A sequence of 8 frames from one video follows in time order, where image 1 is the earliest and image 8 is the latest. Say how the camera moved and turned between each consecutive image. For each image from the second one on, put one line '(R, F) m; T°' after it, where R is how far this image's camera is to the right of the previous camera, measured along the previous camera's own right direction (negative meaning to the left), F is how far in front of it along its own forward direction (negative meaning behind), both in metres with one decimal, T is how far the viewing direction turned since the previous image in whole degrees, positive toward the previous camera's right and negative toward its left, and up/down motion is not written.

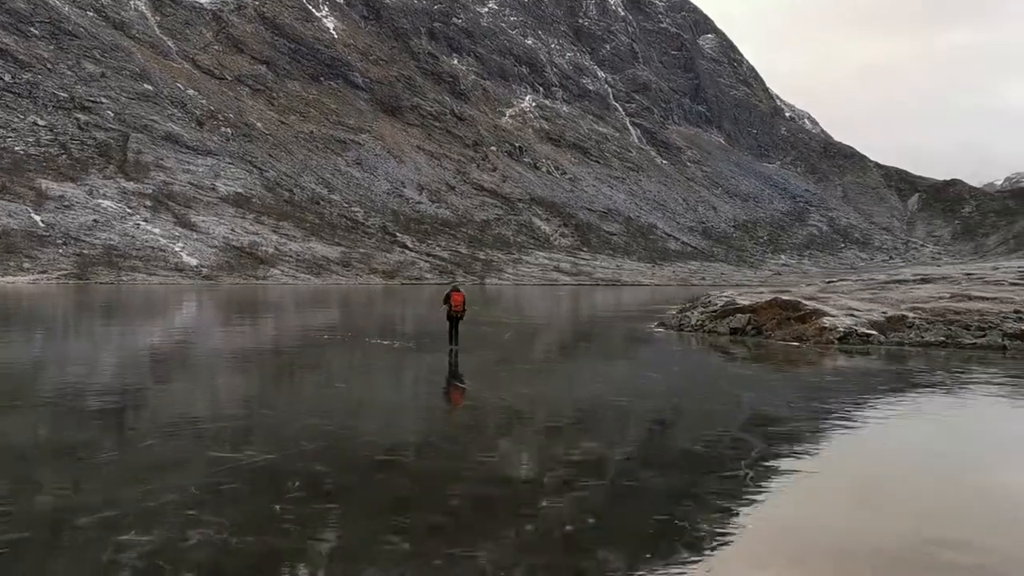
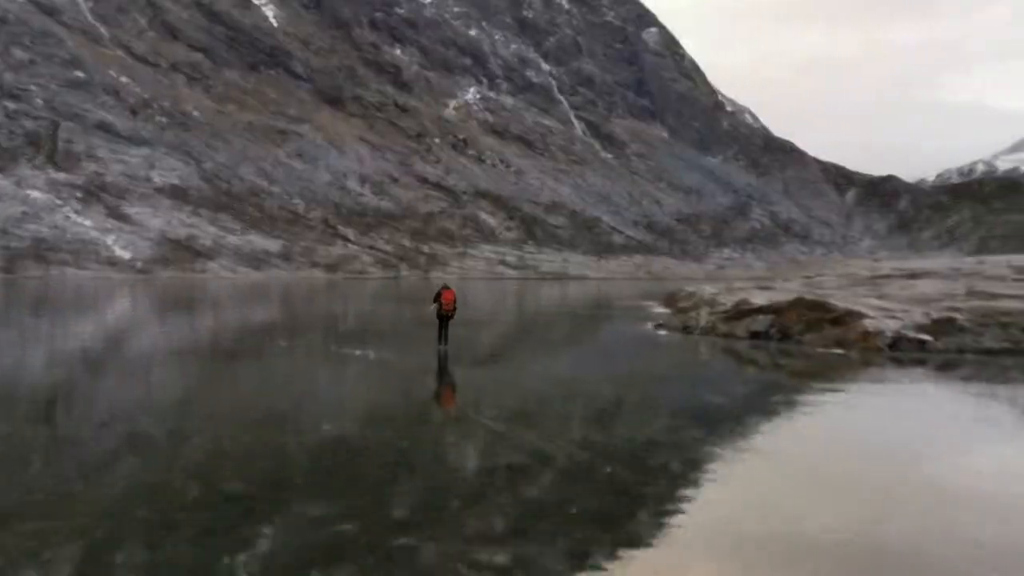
(-0.1, +0.4) m; +3°
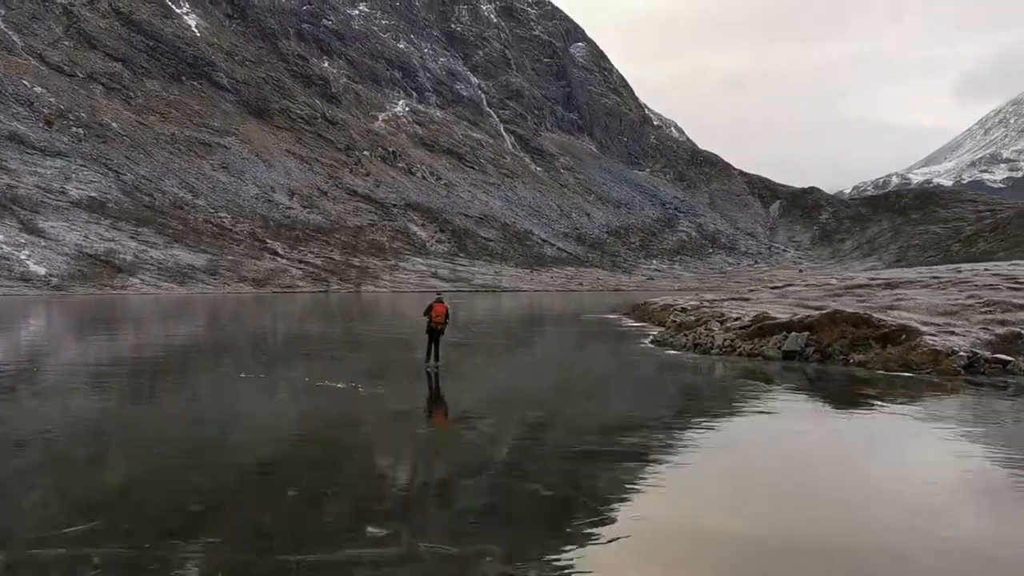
(-0.2, +0.1) m; +4°
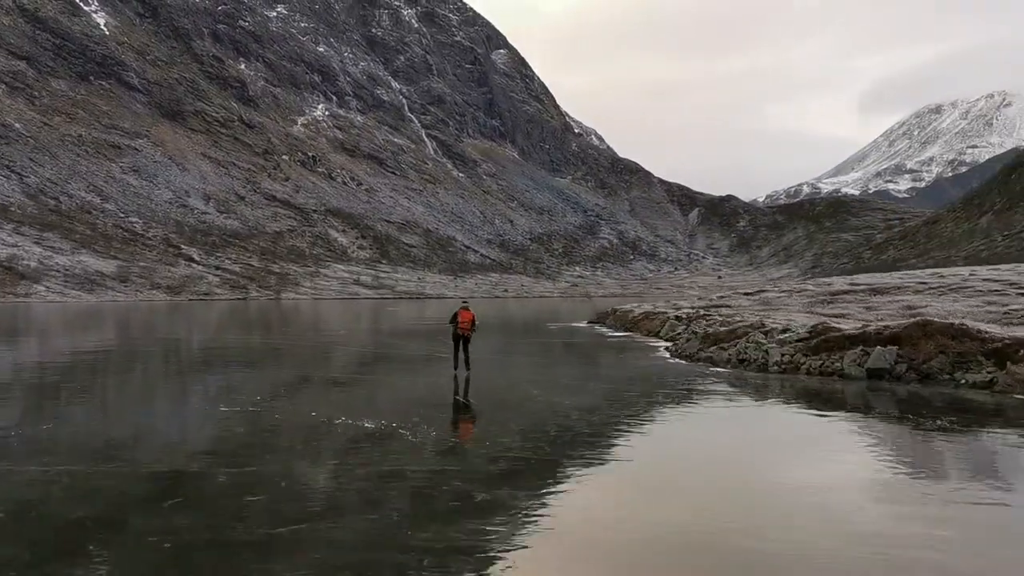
(-0.2, +0.2) m; +5°
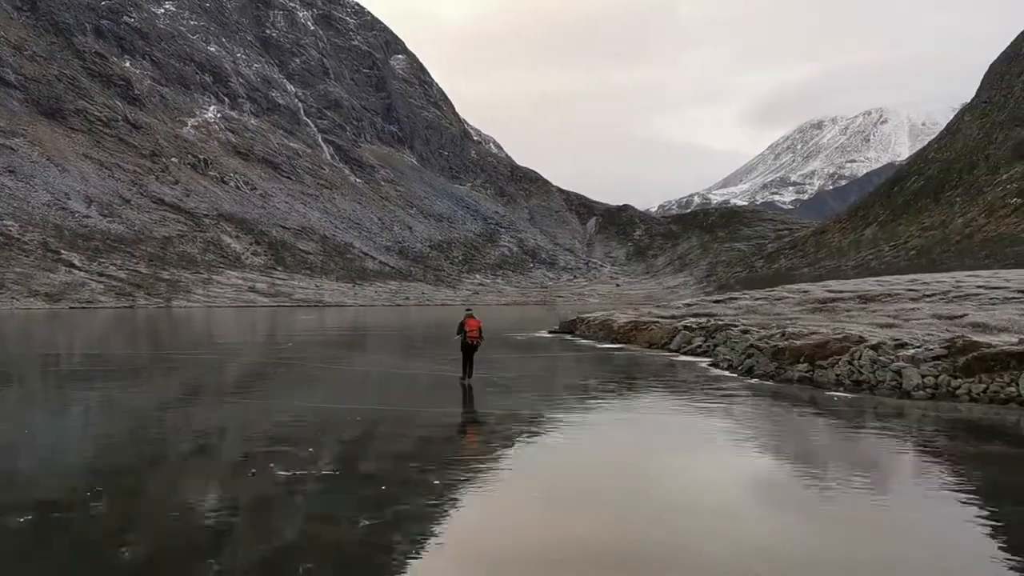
(-0.3, +0.3) m; +6°
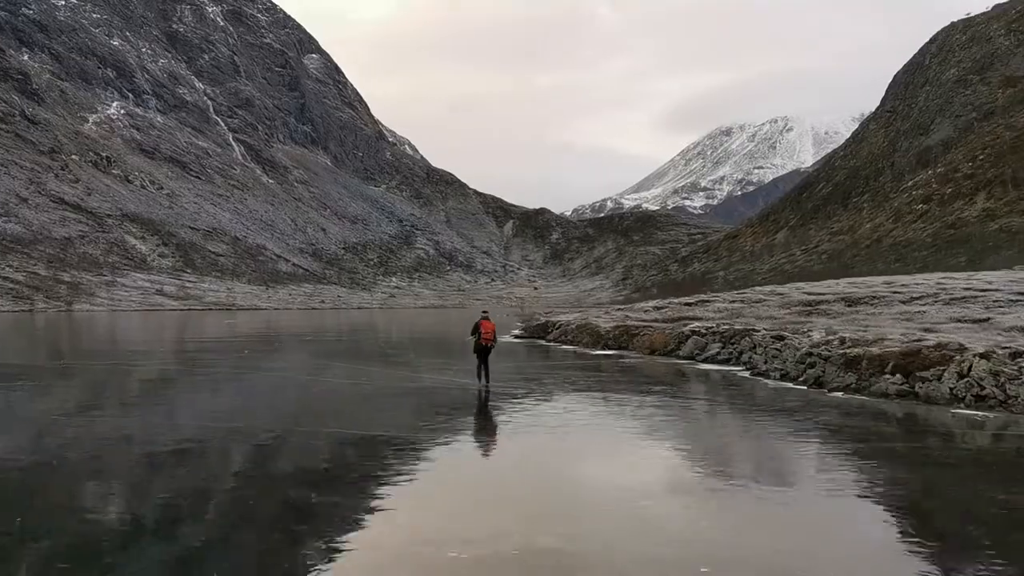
(-0.2, +0.2) m; +5°
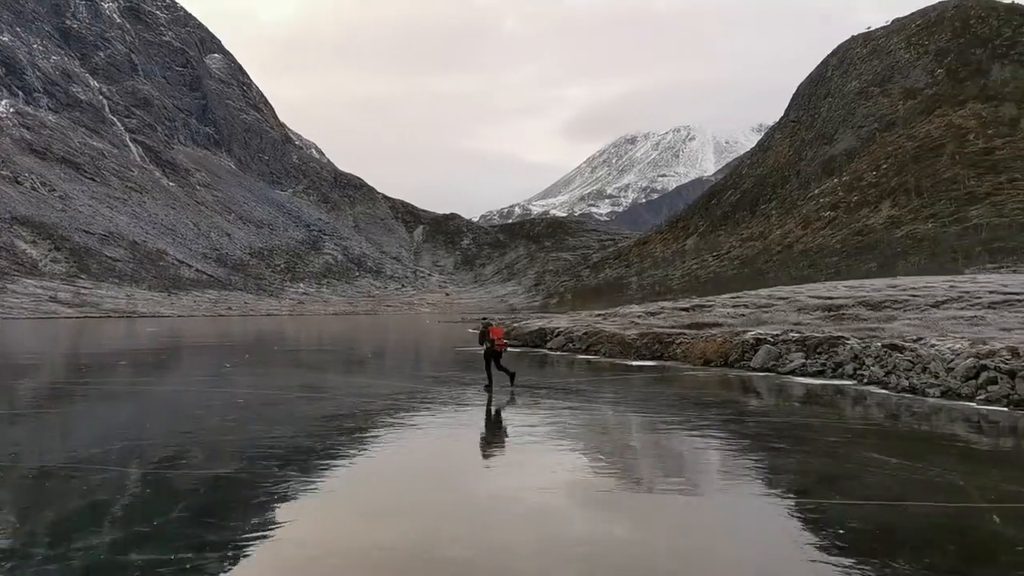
(-0.3, +0.2) m; +6°
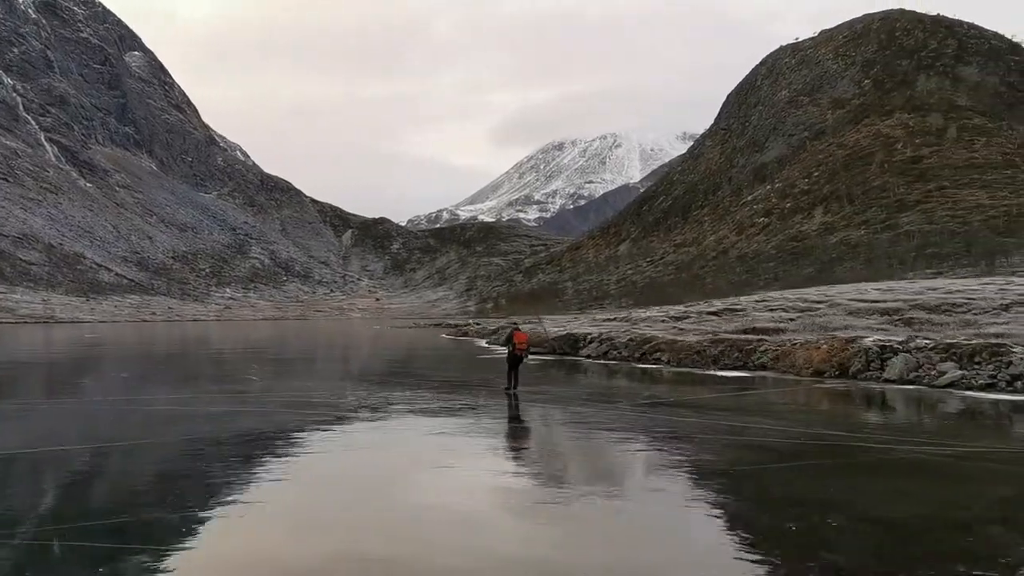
(-0.3, +0.2) m; +5°
